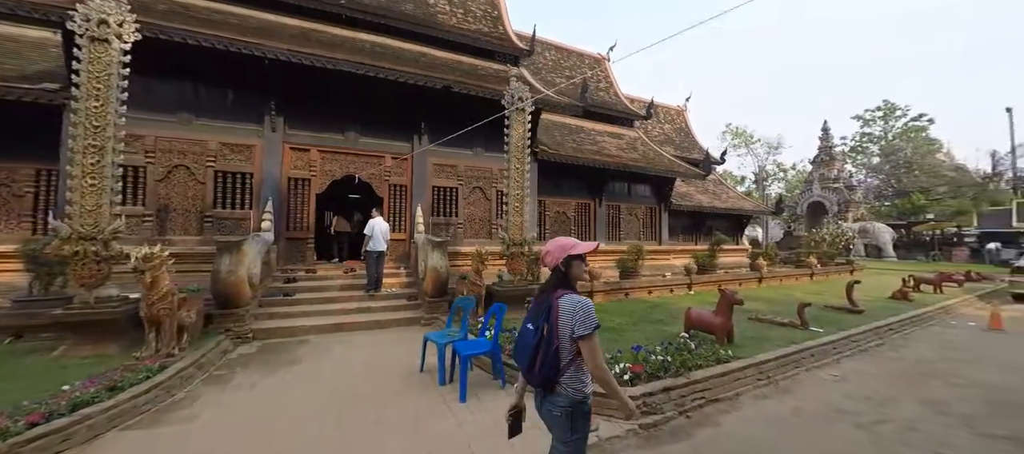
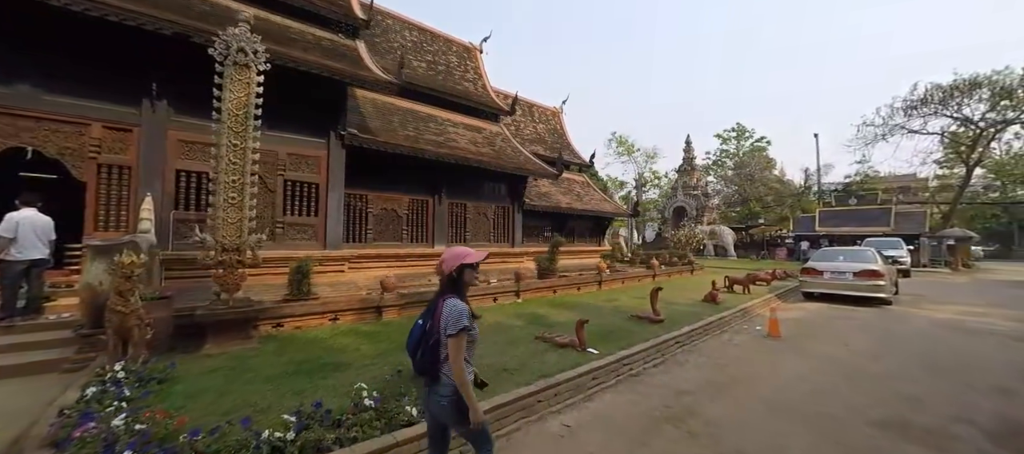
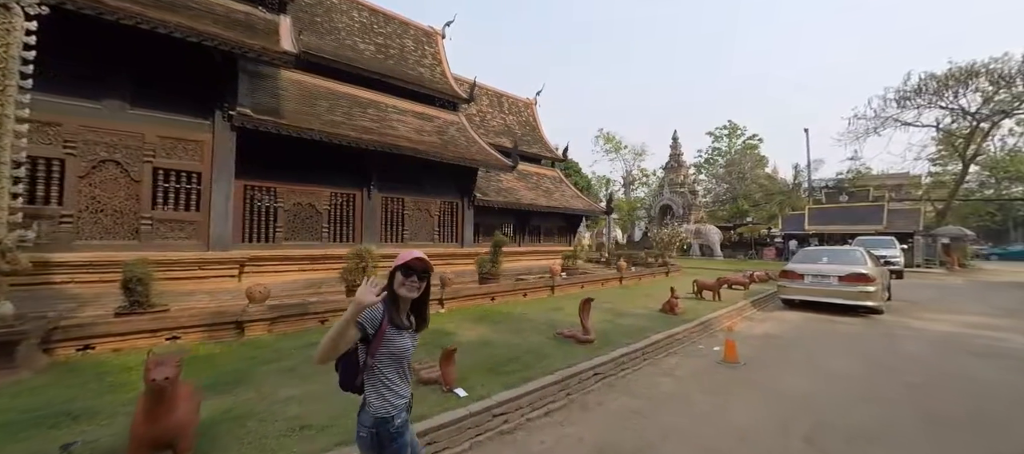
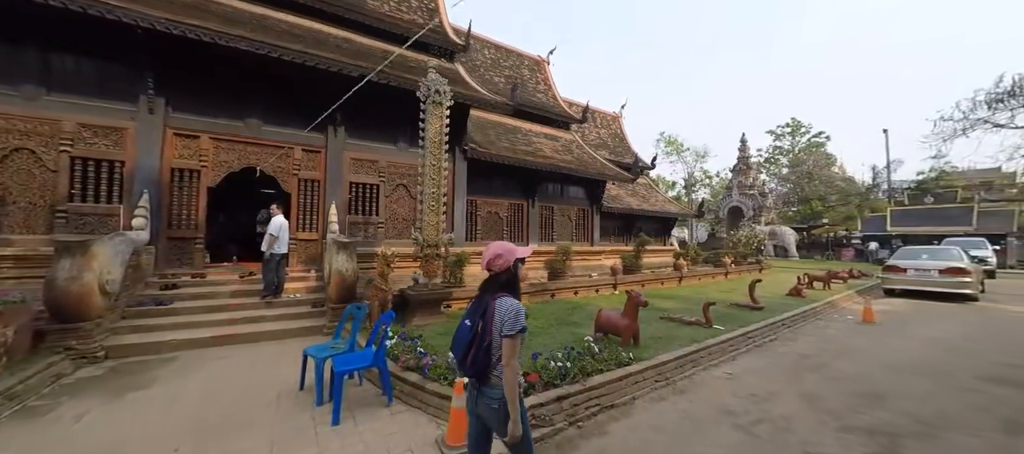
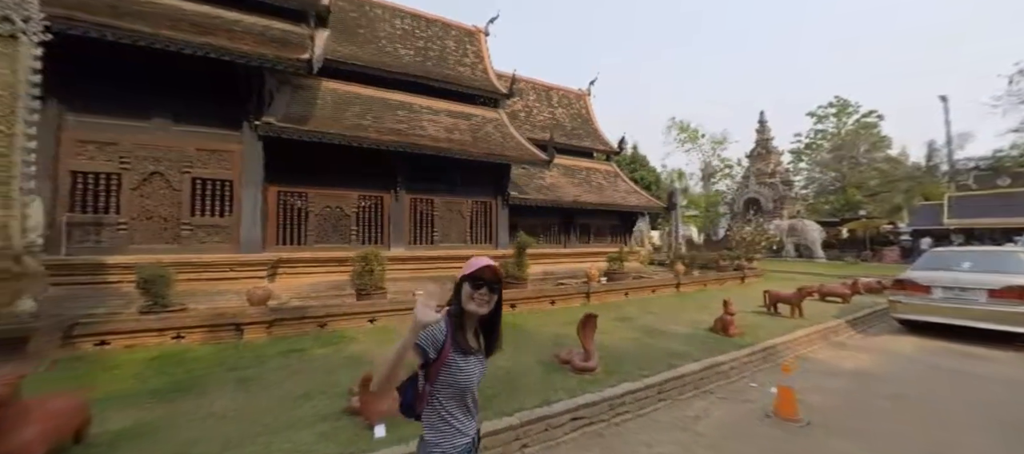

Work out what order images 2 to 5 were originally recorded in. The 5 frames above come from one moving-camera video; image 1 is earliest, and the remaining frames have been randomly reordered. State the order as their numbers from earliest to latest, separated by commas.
4, 2, 3, 5
